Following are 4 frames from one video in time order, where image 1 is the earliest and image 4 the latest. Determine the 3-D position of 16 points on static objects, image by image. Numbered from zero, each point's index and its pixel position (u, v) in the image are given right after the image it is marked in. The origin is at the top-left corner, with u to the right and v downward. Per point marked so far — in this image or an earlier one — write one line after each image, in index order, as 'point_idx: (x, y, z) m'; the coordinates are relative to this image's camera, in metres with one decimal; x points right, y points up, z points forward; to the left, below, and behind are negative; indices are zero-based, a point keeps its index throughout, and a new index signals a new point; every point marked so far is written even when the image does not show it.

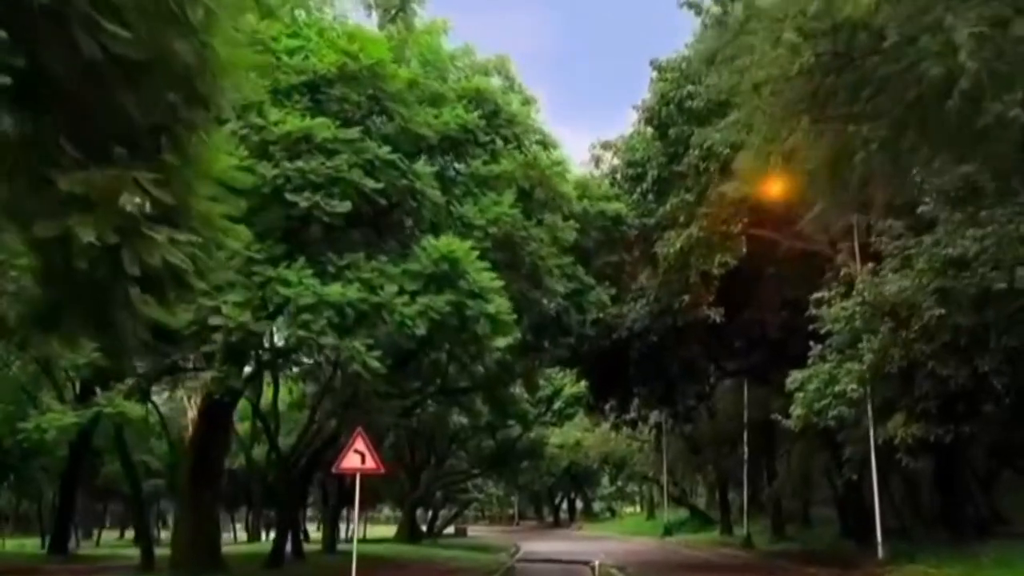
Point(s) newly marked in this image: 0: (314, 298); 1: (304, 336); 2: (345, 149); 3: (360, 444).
0: (-2.4, -0.1, +17.3) m
1: (-2.5, -0.6, +17.1) m
2: (-2.1, +1.7, +18.0) m
3: (-1.9, -2.0, +18.2) m
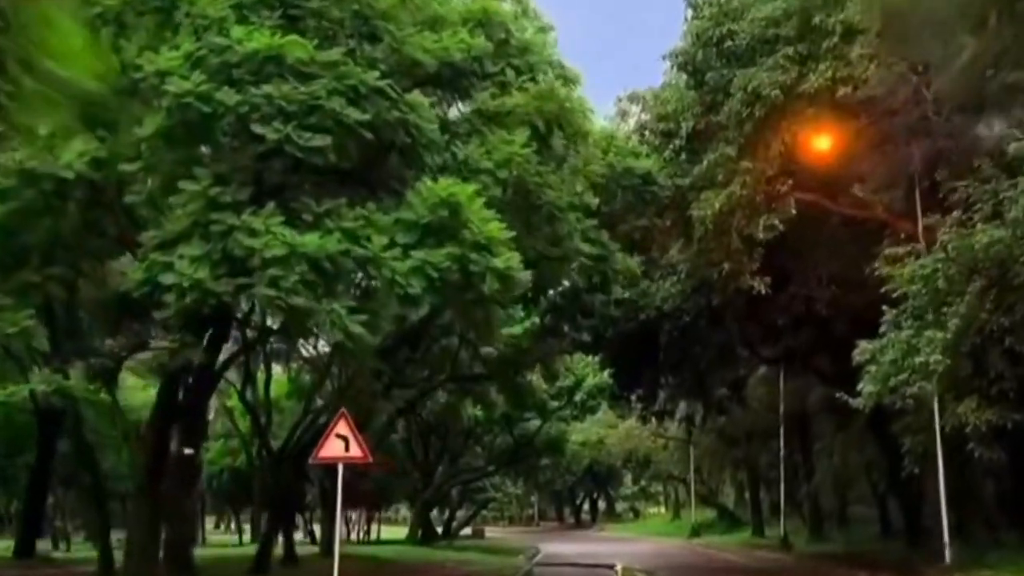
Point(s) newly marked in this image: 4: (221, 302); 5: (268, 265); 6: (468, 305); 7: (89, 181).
0: (-2.2, +0.4, +14.2) m
1: (-2.4, -0.1, +14.1) m
2: (-2.0, +2.2, +15.0) m
3: (-1.8, -1.5, +15.2) m
4: (-2.9, -0.1, +14.6) m
5: (-2.4, +0.2, +14.2) m
6: (-0.5, -0.2, +16.3) m
7: (-4.7, +1.2, +16.1) m
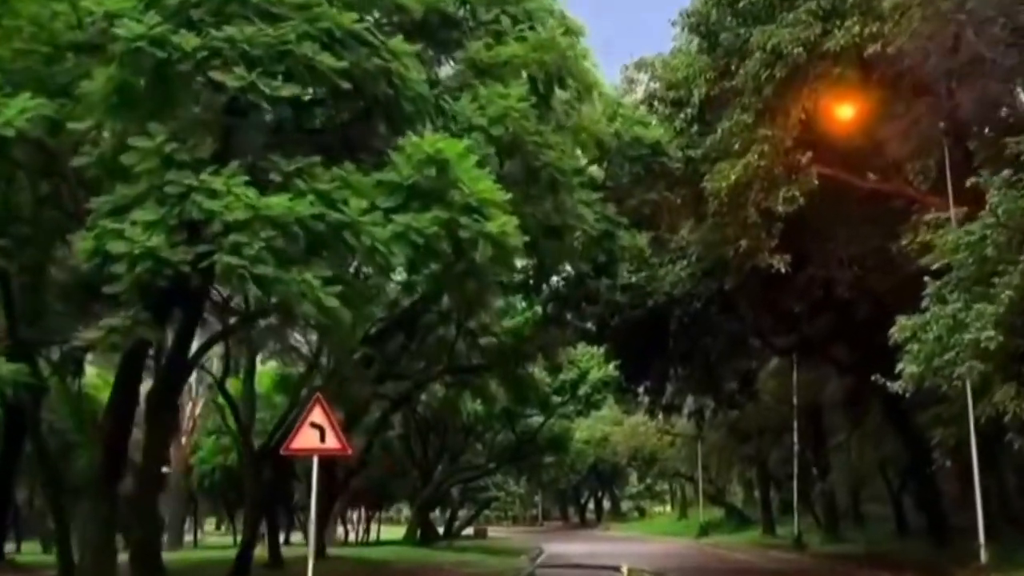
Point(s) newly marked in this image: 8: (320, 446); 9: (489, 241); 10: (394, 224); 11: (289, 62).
0: (-2.3, +0.7, +12.5) m
1: (-2.4, +0.2, +12.4) m
2: (-2.0, +2.5, +13.2) m
3: (-1.8, -1.2, +13.4) m
4: (-3.0, +0.1, +12.9) m
5: (-2.5, +0.5, +12.5) m
6: (-0.5, +0.1, +14.6) m
7: (-4.8, +1.5, +14.4) m
8: (-1.8, -1.5, +13.3) m
9: (-0.2, +0.4, +13.7) m
10: (-1.1, +0.6, +13.1) m
11: (-2.0, +2.1, +13.1) m
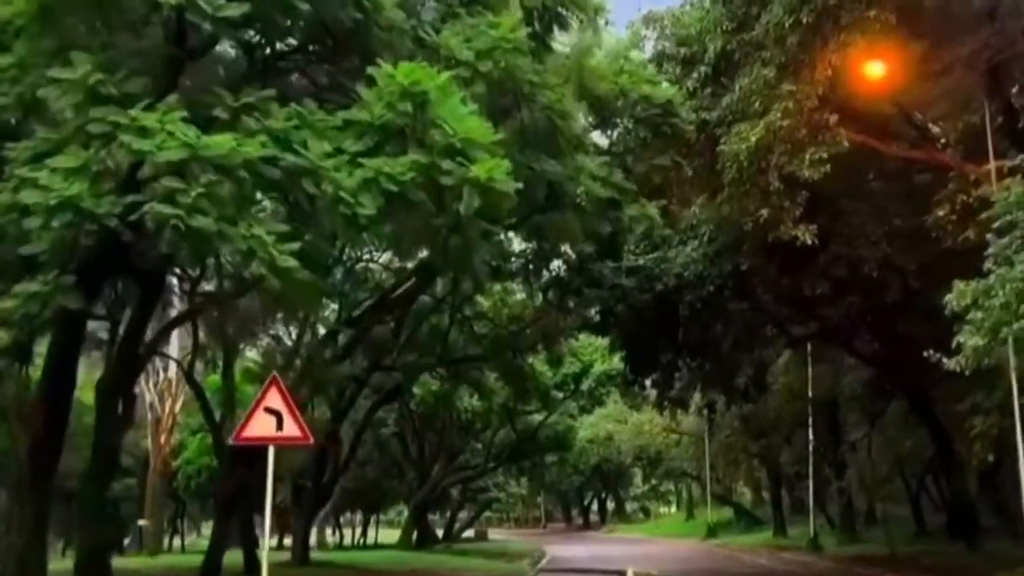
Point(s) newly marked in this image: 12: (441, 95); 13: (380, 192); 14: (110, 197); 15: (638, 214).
0: (-2.4, +1.0, +10.4) m
1: (-2.5, +0.5, +10.3) m
2: (-2.1, +2.8, +11.2) m
3: (-1.9, -0.9, +11.4) m
4: (-3.0, +0.4, +10.8) m
5: (-2.5, +0.8, +10.4) m
6: (-0.6, +0.4, +12.5) m
7: (-4.8, +1.8, +12.3) m
8: (-1.8, -1.1, +11.2) m
9: (-0.3, +0.8, +11.7) m
10: (-1.1, +0.9, +11.1) m
11: (-2.1, +2.4, +11.0) m
12: (-0.6, +1.5, +11.5) m
13: (-1.0, +0.7, +11.1) m
14: (-3.0, +0.7, +10.7) m
15: (+1.7, +1.0, +19.4) m
